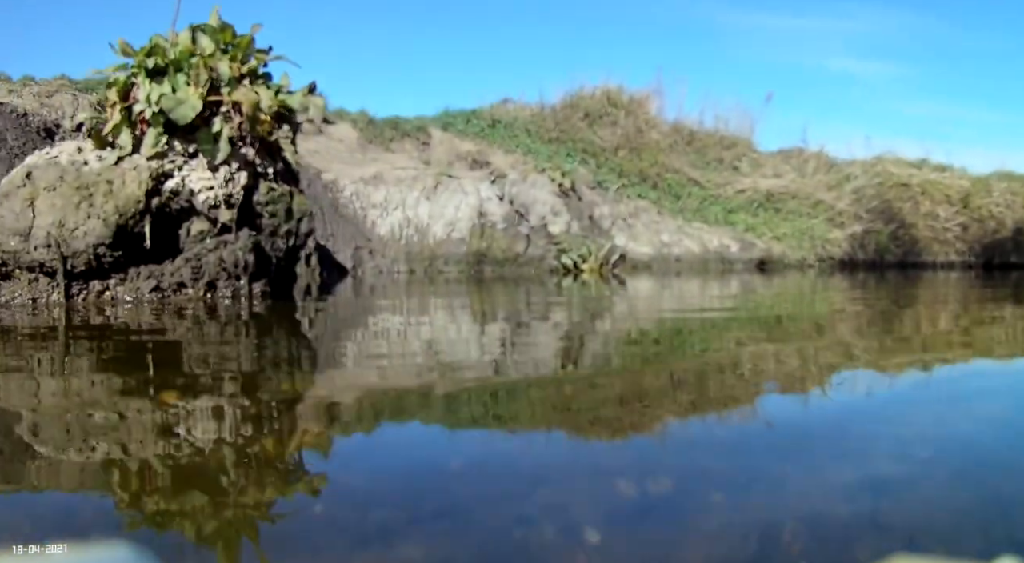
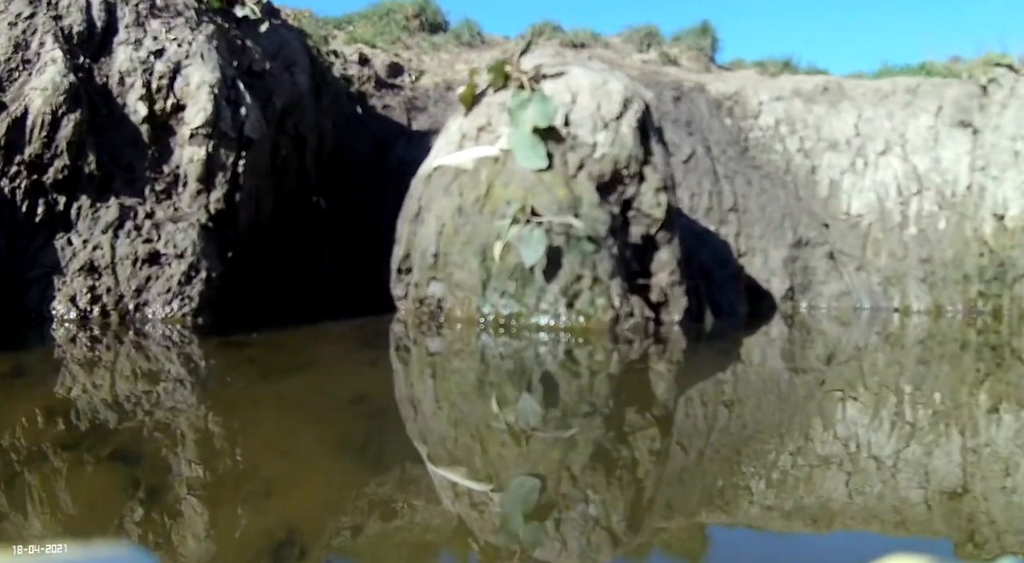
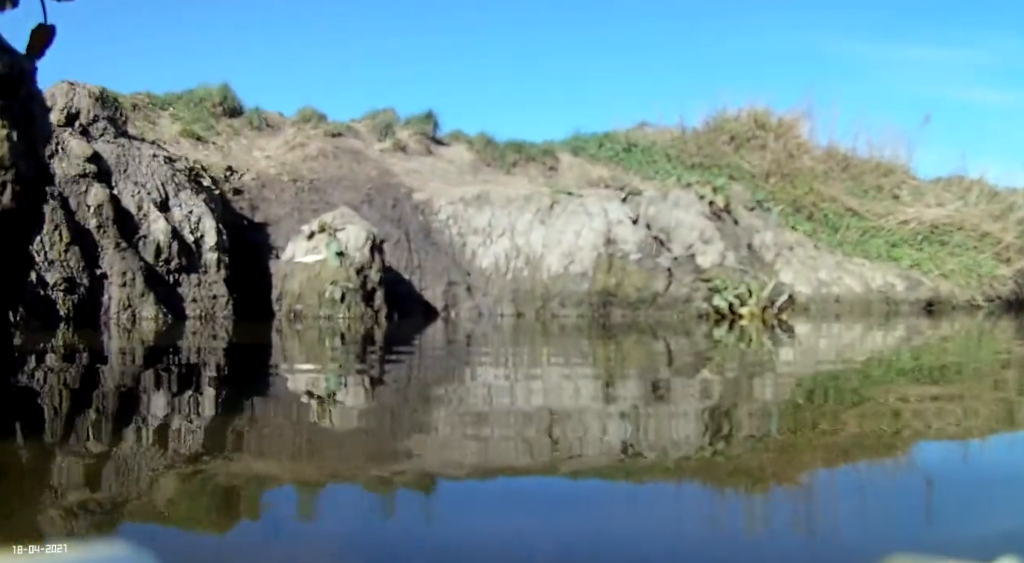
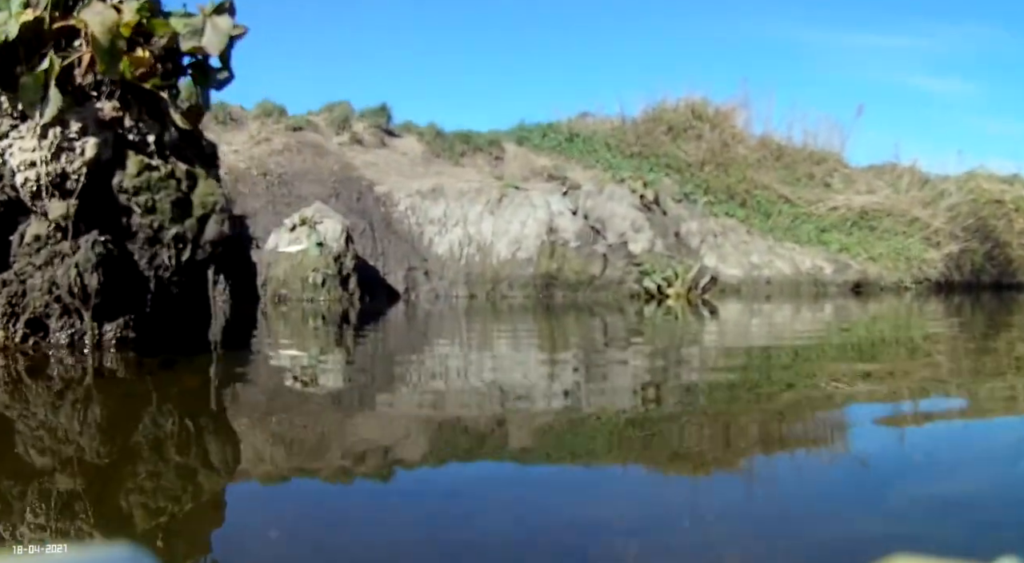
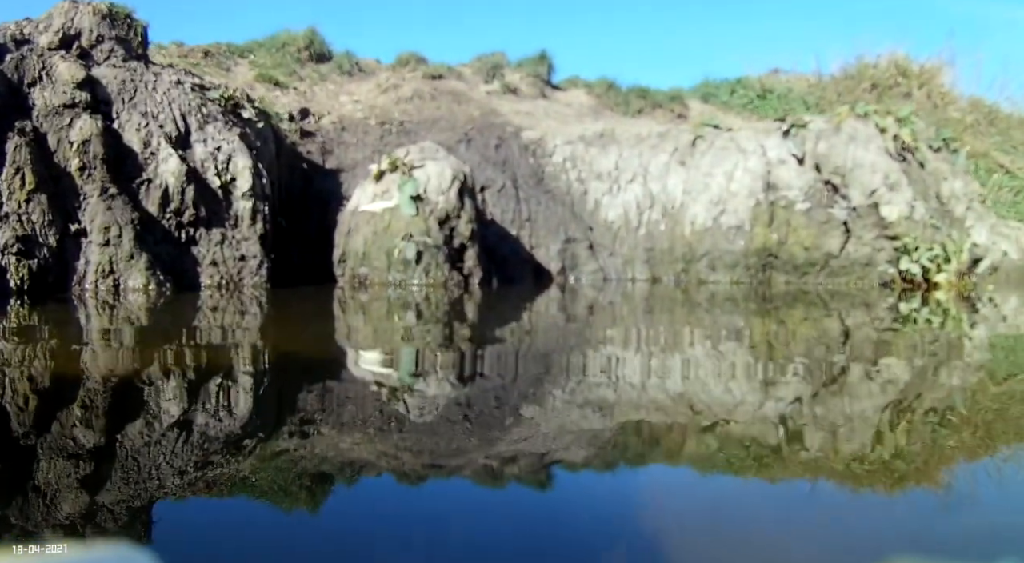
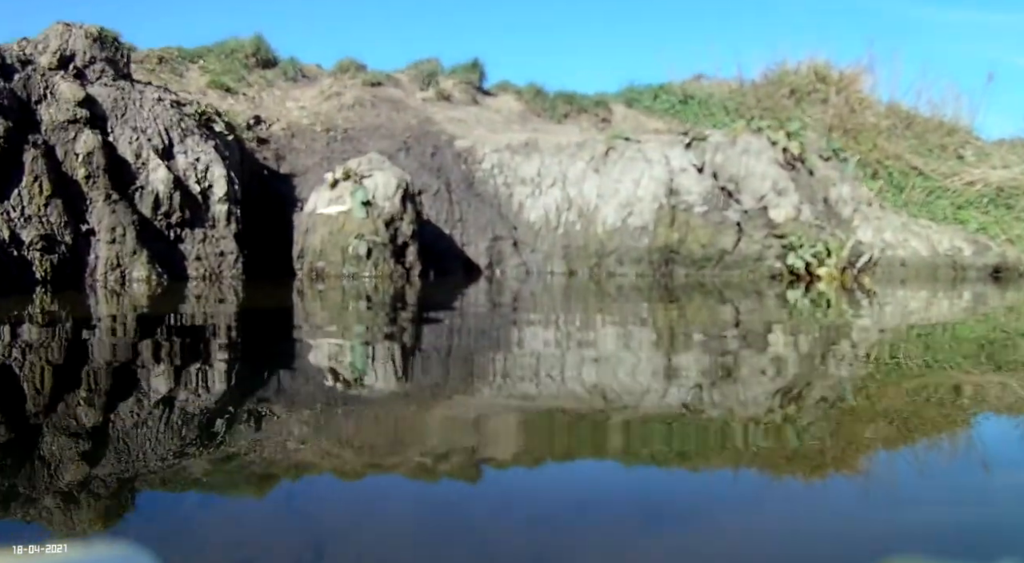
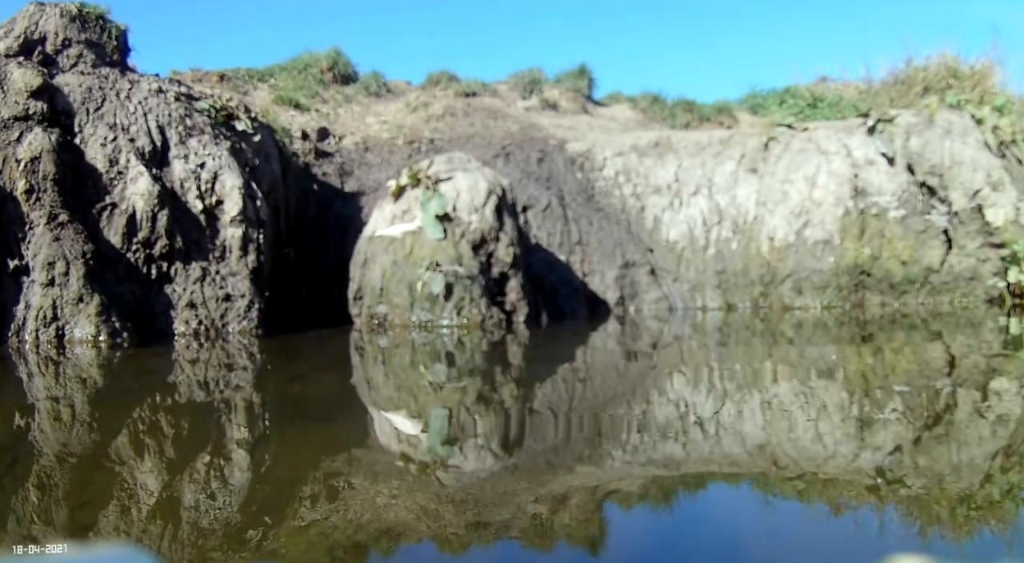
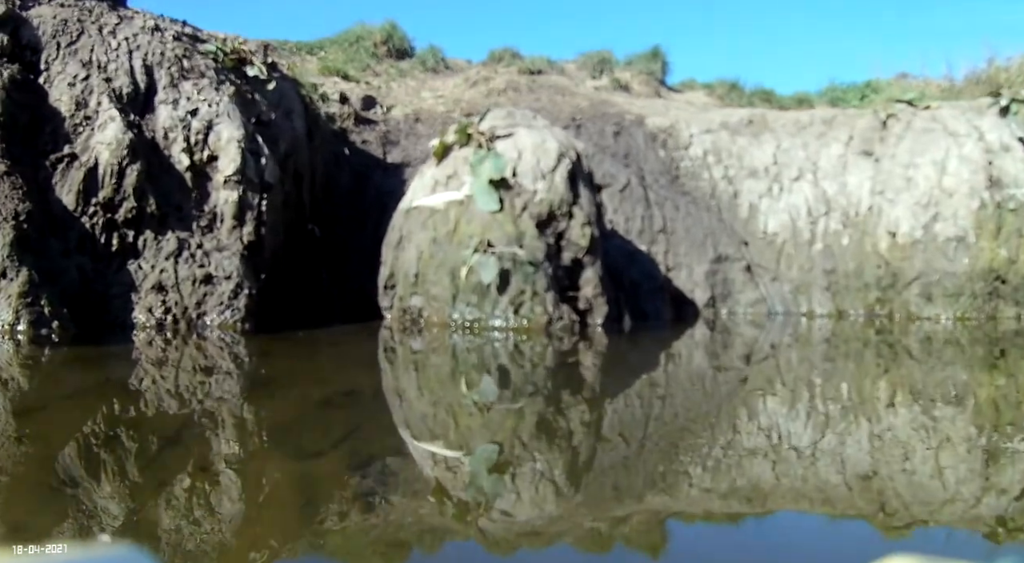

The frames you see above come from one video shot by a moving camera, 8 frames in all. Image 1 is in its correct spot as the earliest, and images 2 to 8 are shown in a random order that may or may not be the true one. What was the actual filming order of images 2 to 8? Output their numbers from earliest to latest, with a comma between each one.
4, 3, 6, 5, 7, 8, 2
